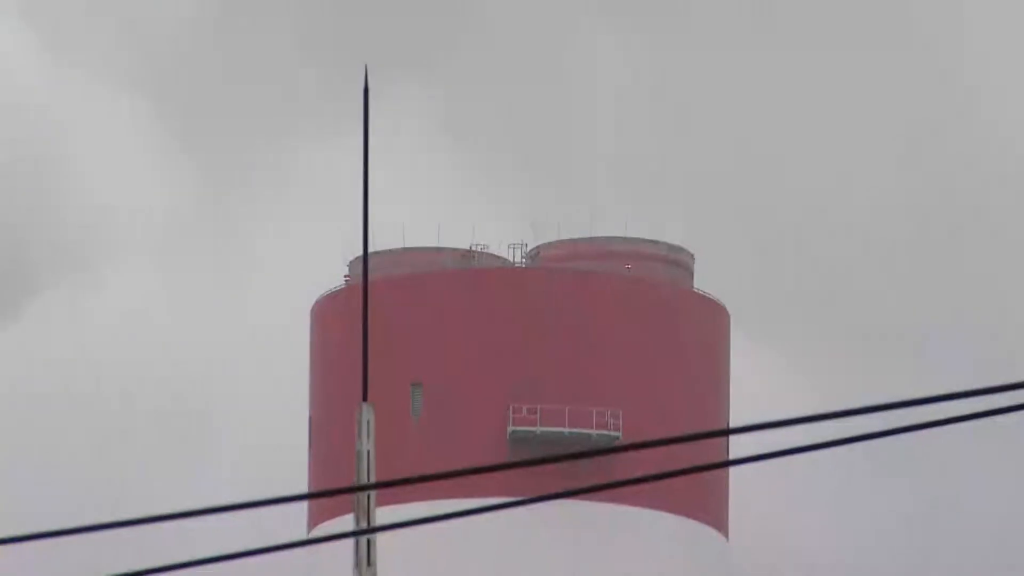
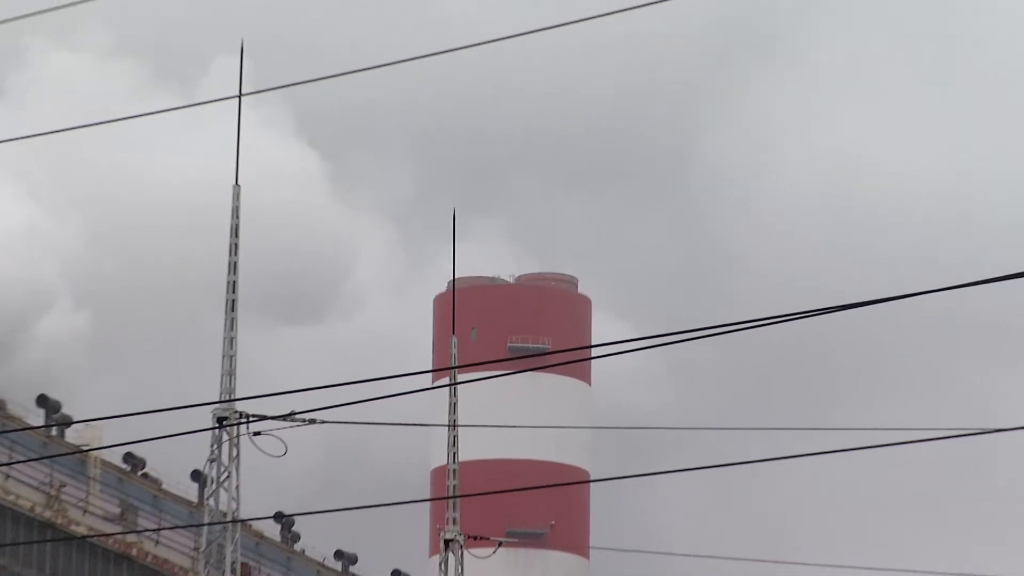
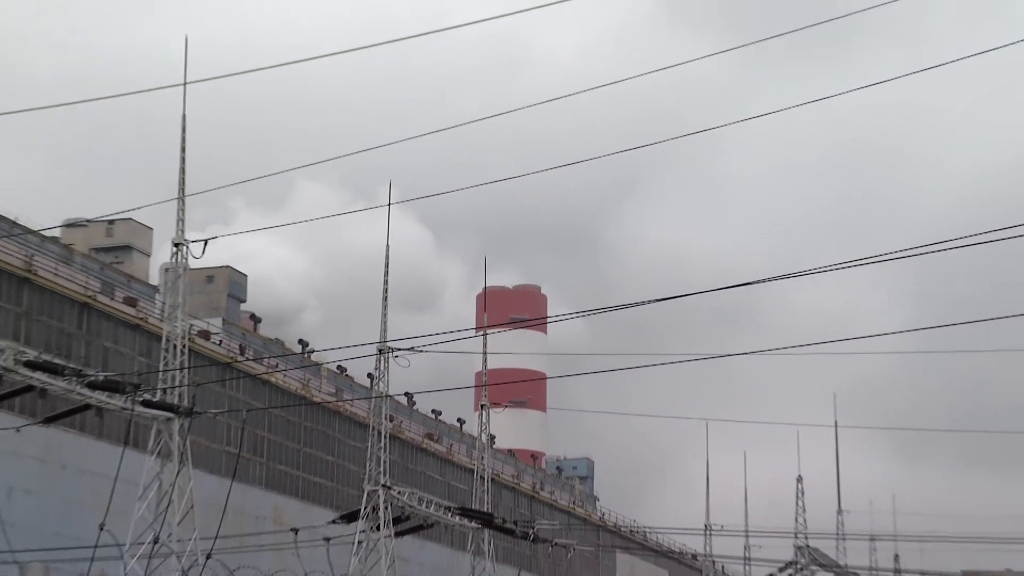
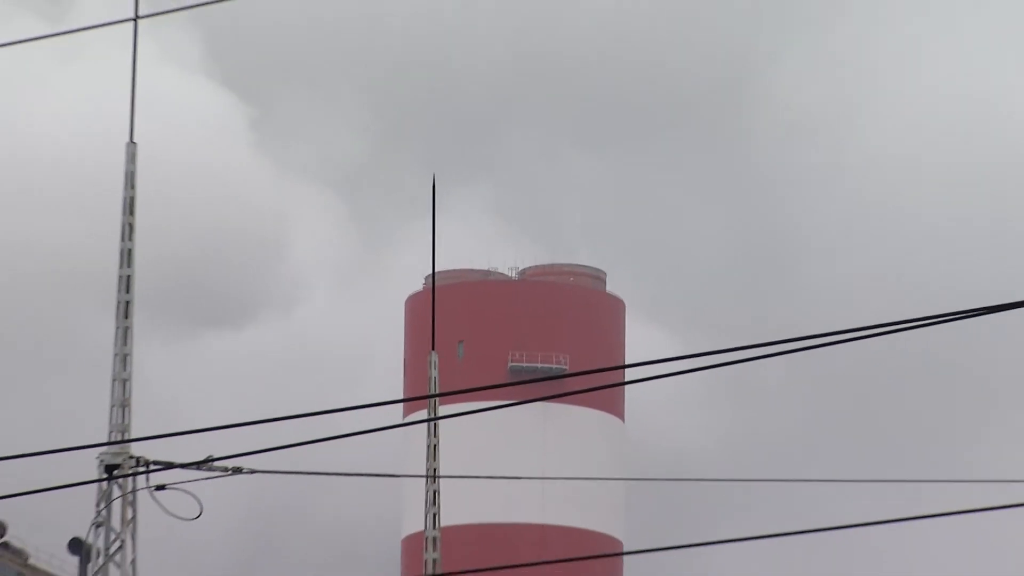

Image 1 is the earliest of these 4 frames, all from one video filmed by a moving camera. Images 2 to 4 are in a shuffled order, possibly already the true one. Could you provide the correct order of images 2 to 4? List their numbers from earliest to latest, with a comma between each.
4, 2, 3
